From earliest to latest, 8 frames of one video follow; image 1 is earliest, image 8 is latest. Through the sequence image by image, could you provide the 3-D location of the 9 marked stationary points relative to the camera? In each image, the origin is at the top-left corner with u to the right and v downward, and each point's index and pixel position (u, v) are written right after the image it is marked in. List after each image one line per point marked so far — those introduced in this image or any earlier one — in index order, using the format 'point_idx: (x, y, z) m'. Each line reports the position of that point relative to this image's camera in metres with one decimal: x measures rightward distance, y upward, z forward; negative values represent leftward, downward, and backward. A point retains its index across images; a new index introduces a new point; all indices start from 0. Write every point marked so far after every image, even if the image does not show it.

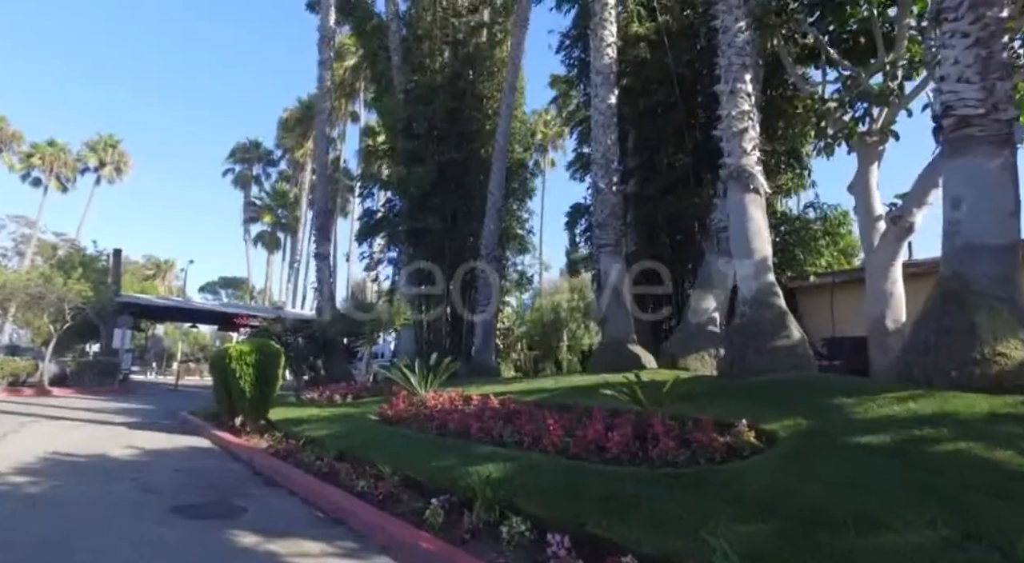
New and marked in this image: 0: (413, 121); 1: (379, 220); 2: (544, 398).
0: (-2.9, +4.8, +18.6) m
1: (-4.2, +2.0, +20.0) m
2: (+0.4, -1.7, +8.8) m
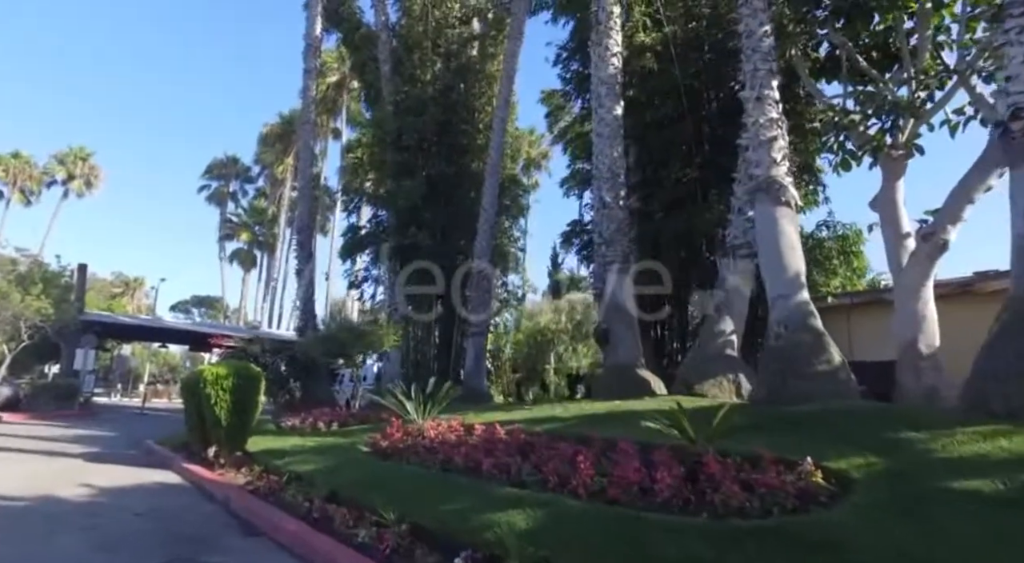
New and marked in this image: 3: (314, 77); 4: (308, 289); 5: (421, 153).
0: (-3.1, +4.3, +17.8) m
1: (-4.5, +1.4, +19.1) m
2: (+0.6, -1.9, +7.9) m
3: (-6.3, +6.6, +19.9) m
4: (-5.8, -0.2, +17.8) m
5: (-2.7, +3.7, +18.1) m
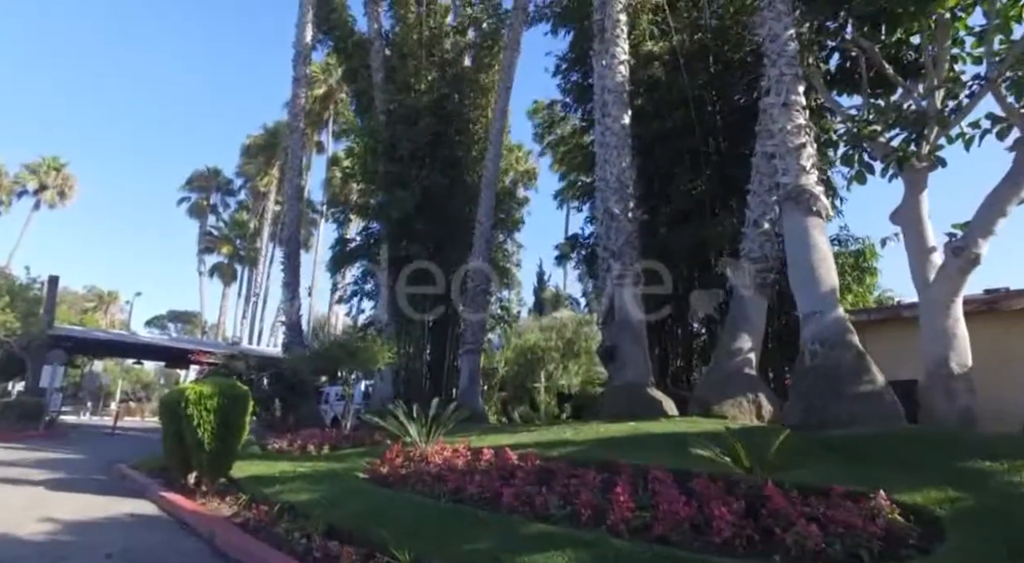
0: (-3.2, +3.9, +17.3) m
1: (-4.6, +1.0, +18.4) m
2: (+0.7, -2.0, +7.3) m
3: (-6.5, +6.1, +19.3) m
4: (-6.0, -0.6, +17.0) m
5: (-2.8, +3.3, +17.6) m
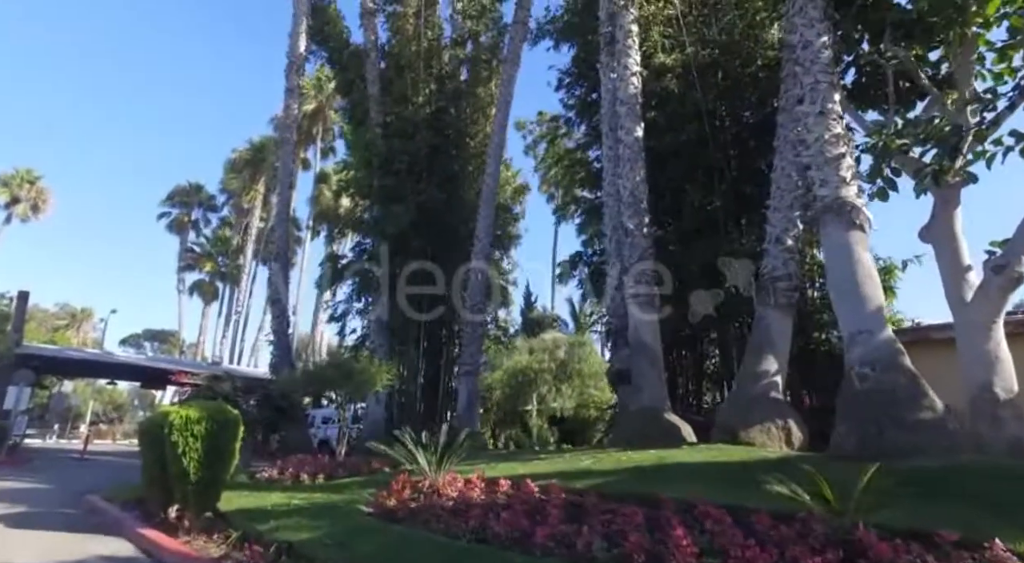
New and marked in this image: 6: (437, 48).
0: (-3.2, +3.4, +16.7) m
1: (-4.6, +0.5, +17.7) m
2: (+1.0, -2.2, +6.7) m
3: (-6.5, +5.6, +18.7) m
4: (-6.0, -1.0, +16.2) m
5: (-2.8, +2.8, +17.0) m
6: (-2.2, +6.9, +18.3) m
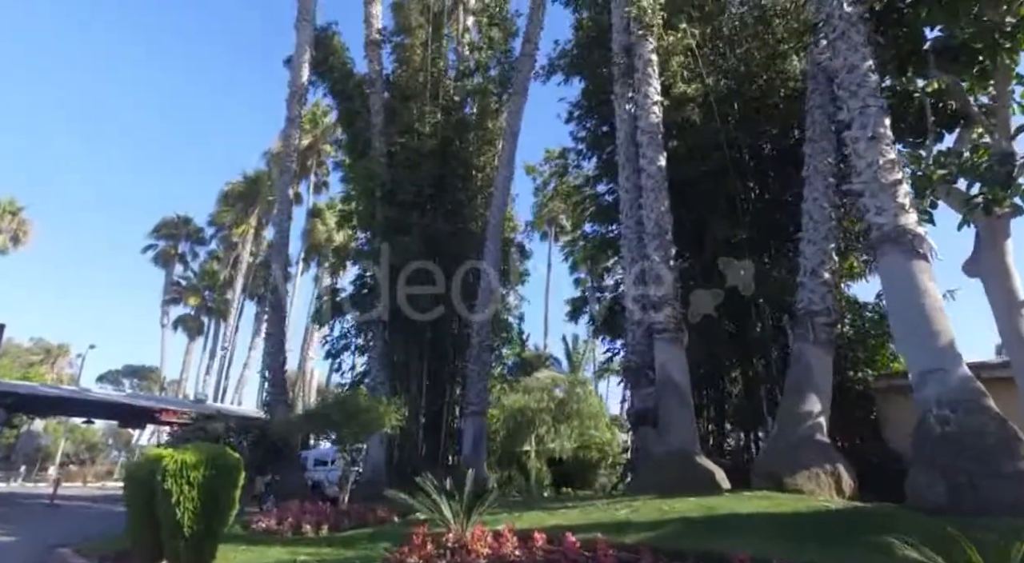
0: (-3.0, +2.5, +16.2) m
1: (-4.5, -0.5, +17.0) m
2: (+1.4, -2.5, +6.0) m
3: (-6.3, +4.6, +18.3) m
4: (-5.8, -1.9, +15.4) m
5: (-2.6, +1.9, +16.5) m
6: (-2.0, +5.9, +18.1) m
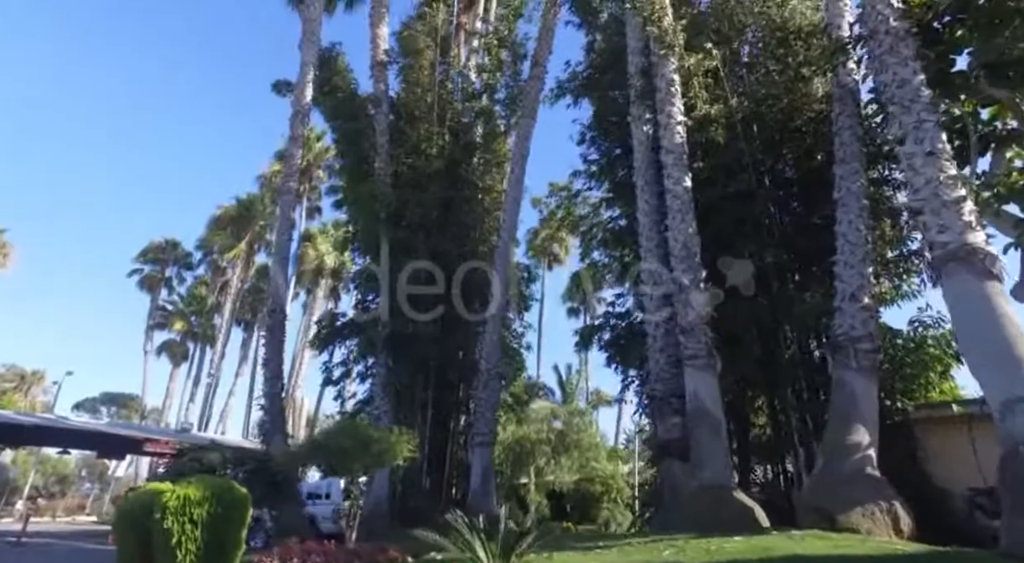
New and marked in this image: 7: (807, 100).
0: (-2.7, +1.9, +15.7) m
1: (-4.3, -1.1, +16.4) m
2: (+1.9, -2.7, +5.4) m
3: (-6.1, +3.9, +17.8) m
4: (-5.5, -2.4, +14.7) m
5: (-2.3, +1.3, +16.0) m
6: (-1.8, +5.2, +17.8) m
7: (+5.7, +3.5, +12.0) m
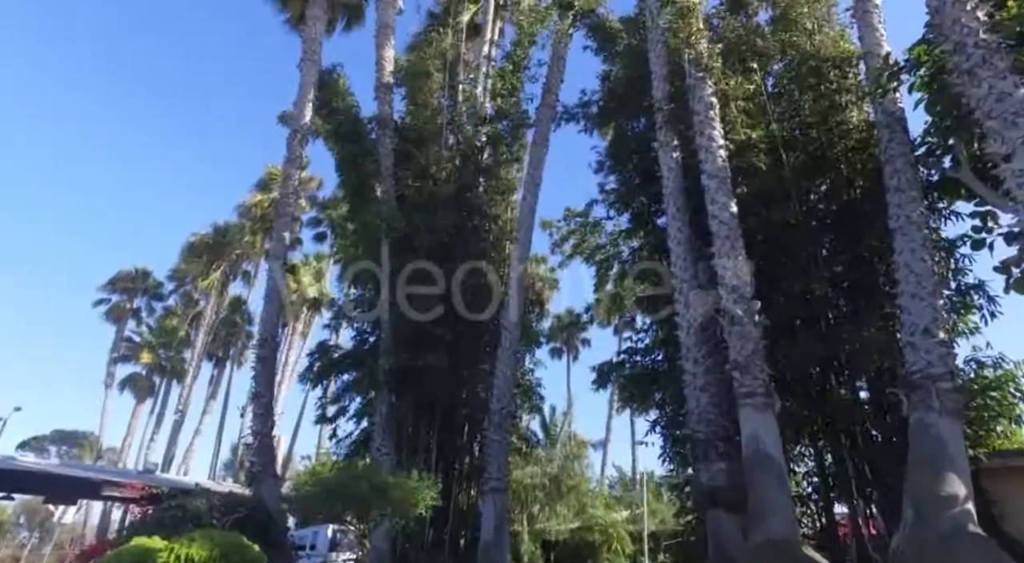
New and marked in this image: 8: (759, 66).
0: (-2.4, +1.2, +14.8) m
1: (-4.0, -1.8, +15.1) m
2: (+2.6, -2.8, +4.3) m
3: (-5.8, +3.1, +16.8) m
4: (-5.2, -3.0, +13.3) m
5: (-2.0, +0.5, +15.0) m
6: (-1.5, +4.3, +17.1) m
7: (+6.2, +2.8, +11.5) m
8: (+5.1, +4.4, +12.6) m
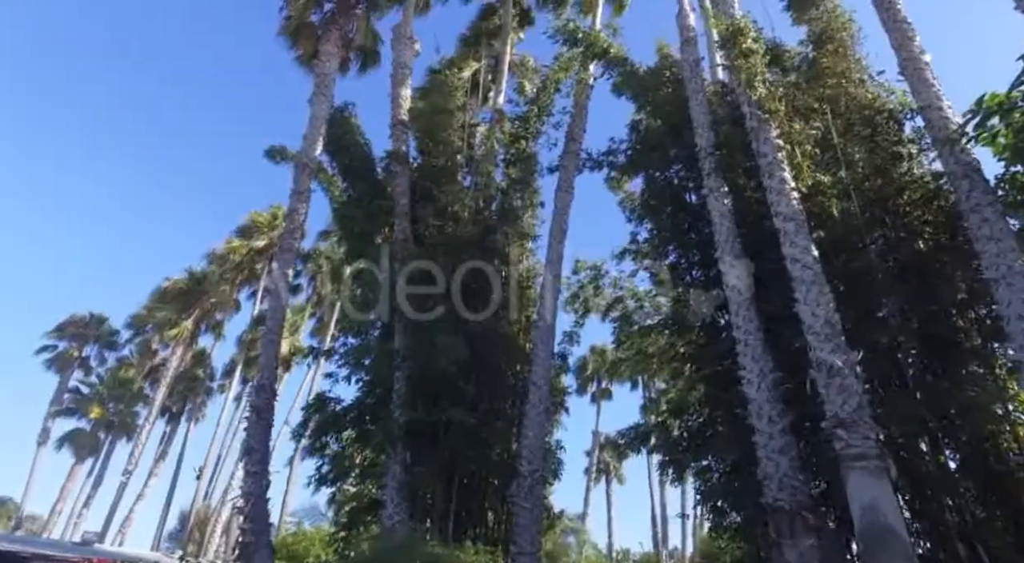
0: (-1.7, +0.2, +13.5) m
1: (-3.5, -2.7, +13.4) m
2: (+3.9, -2.8, +3.1) m
3: (-5.2, +2.1, +15.6) m
4: (-4.6, -3.6, +11.4) m
5: (-1.4, -0.5, +13.7) m
6: (-0.9, +3.0, +16.2) m
7: (+7.1, +1.8, +11.1) m
8: (+6.0, +3.4, +12.3) m
